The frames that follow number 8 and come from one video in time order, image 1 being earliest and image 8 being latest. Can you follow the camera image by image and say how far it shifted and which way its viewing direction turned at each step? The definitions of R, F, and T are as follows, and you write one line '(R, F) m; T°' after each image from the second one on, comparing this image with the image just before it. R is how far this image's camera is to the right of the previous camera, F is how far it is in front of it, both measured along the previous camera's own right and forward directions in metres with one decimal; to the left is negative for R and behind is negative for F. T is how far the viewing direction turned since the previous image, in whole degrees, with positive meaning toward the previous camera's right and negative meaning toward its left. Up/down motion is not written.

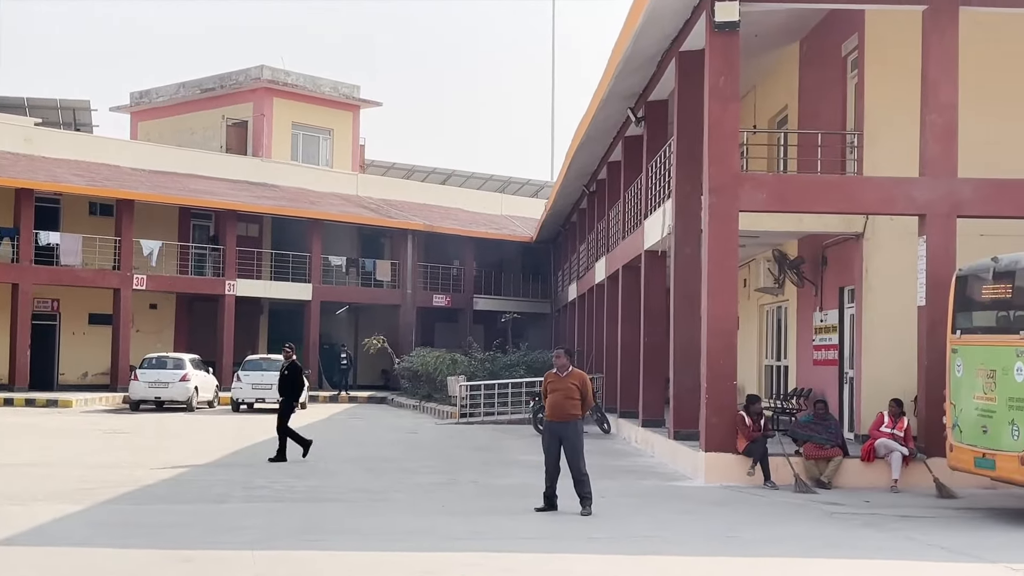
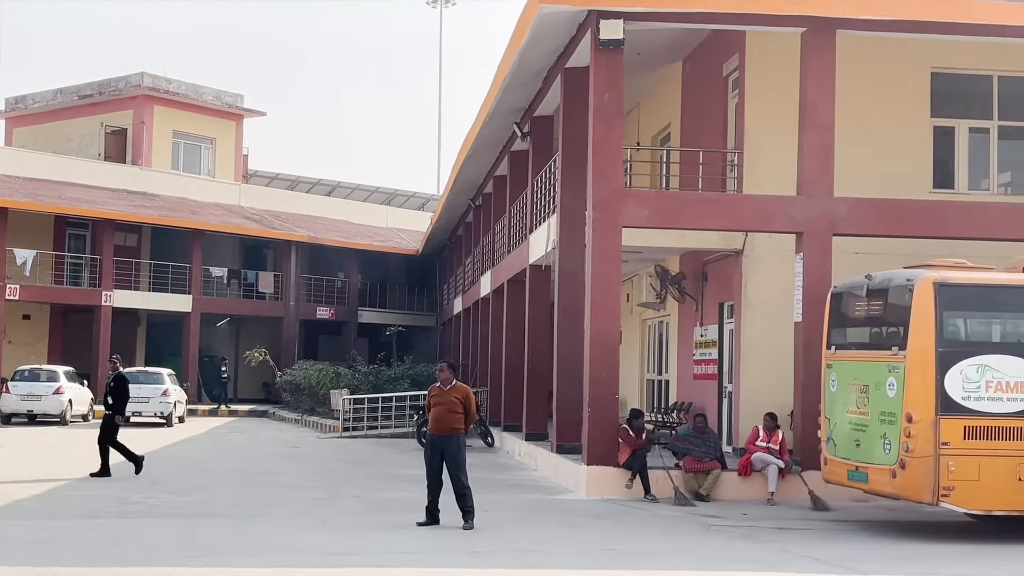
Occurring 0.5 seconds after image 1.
(+1.0, 0.0) m; +3°
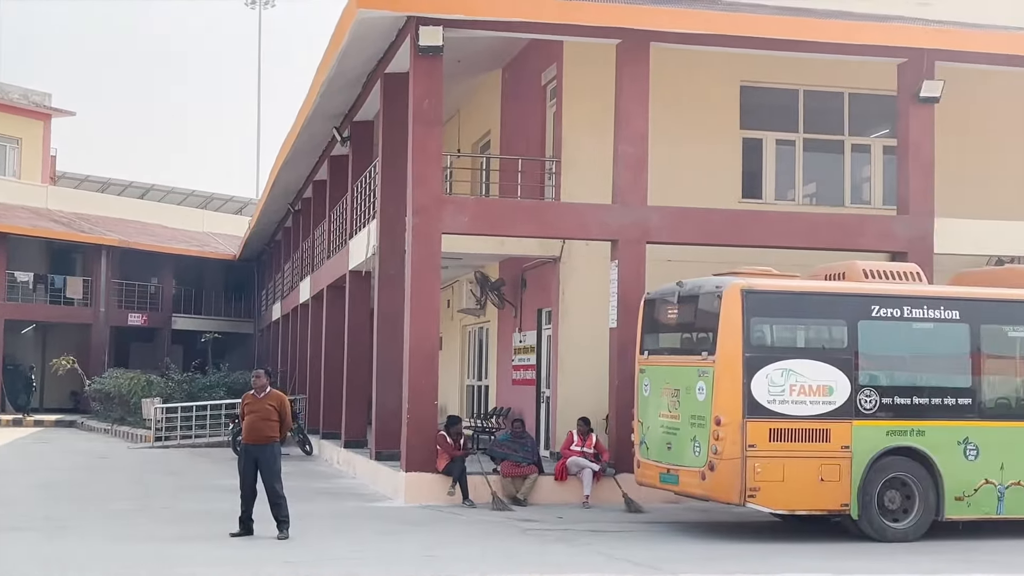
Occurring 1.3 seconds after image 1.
(+1.7, -0.1) m; +4°
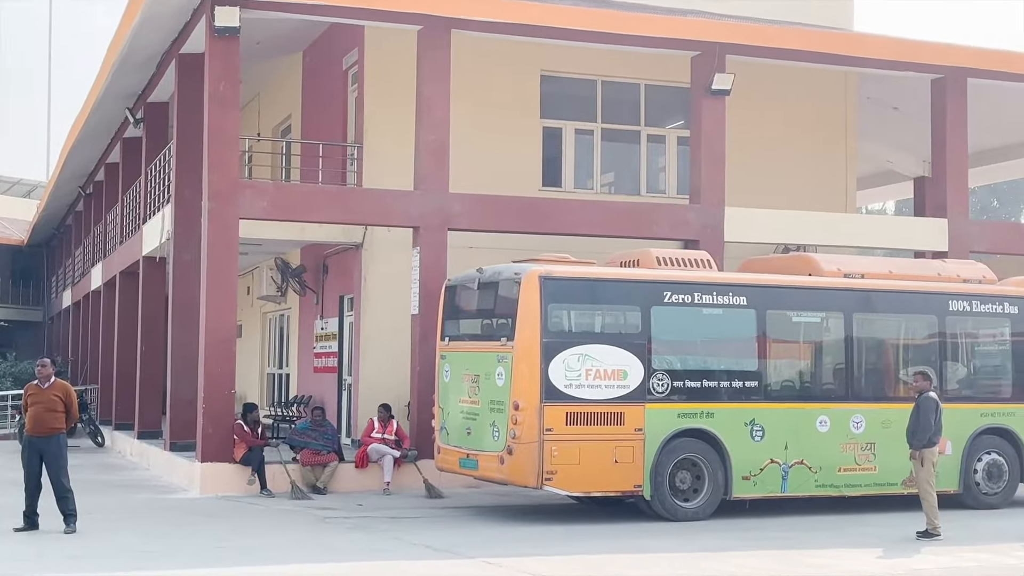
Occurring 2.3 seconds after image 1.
(+1.9, -0.1) m; +5°
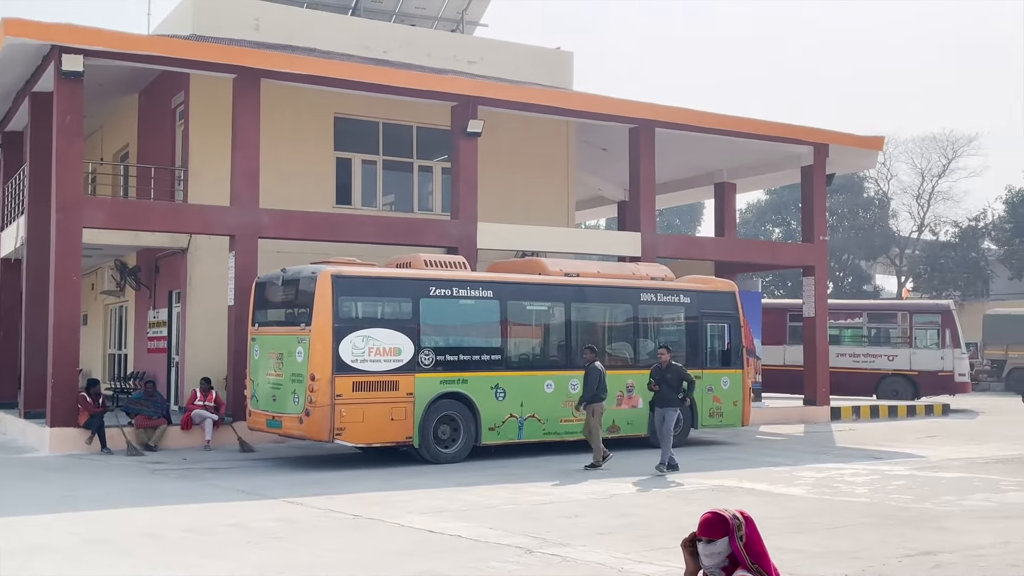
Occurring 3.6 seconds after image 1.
(+1.7, -3.8) m; +7°
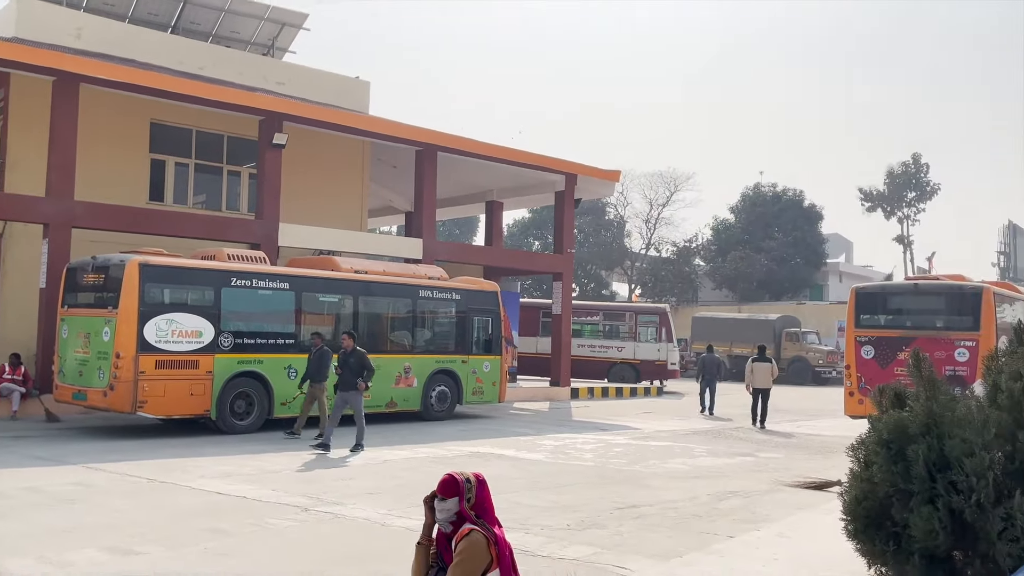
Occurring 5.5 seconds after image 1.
(+0.8, -3.0) m; +11°
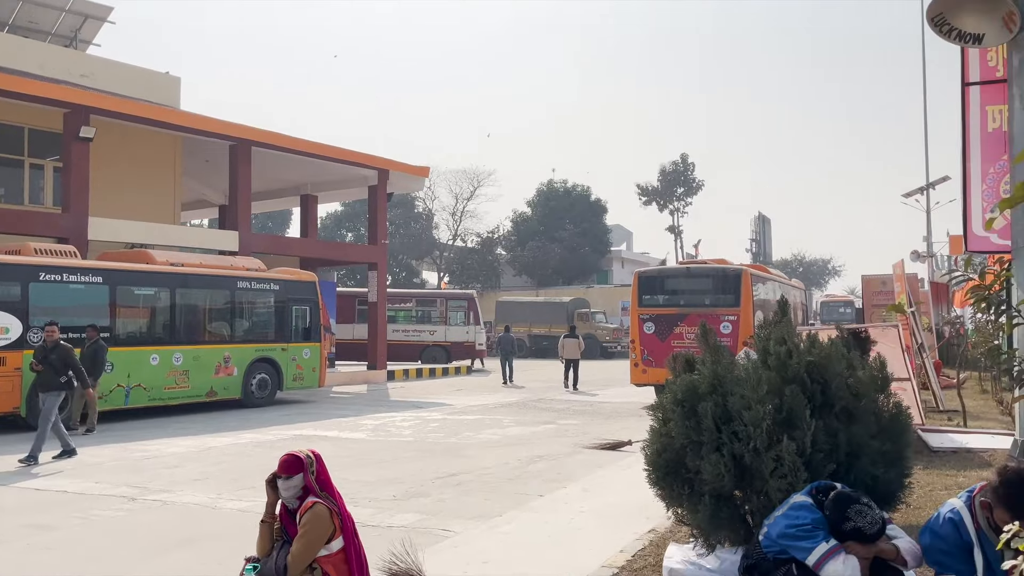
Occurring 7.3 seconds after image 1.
(-0.4, -1.5) m; +13°
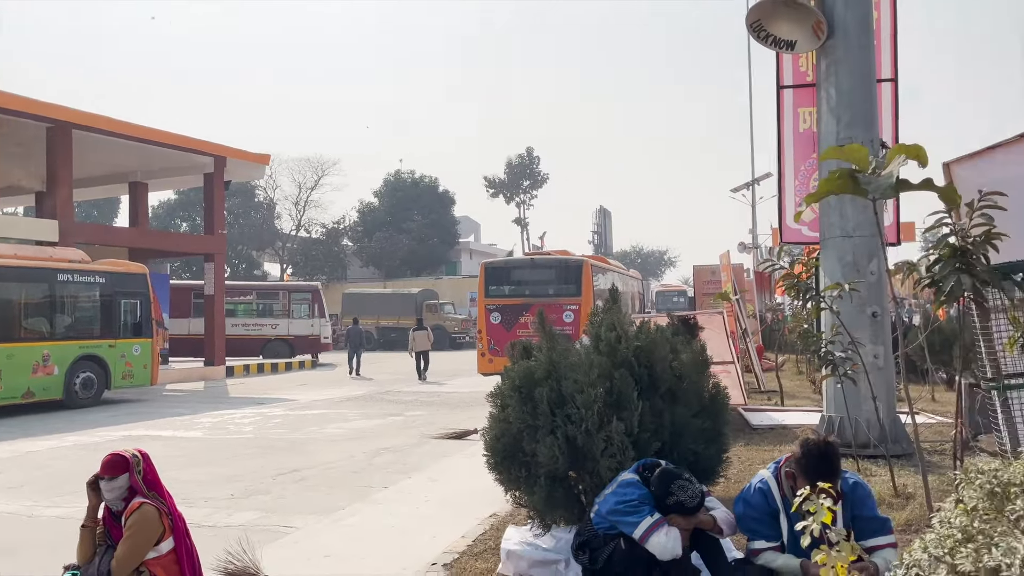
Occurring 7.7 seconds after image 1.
(+0.1, 0.0) m; +10°
